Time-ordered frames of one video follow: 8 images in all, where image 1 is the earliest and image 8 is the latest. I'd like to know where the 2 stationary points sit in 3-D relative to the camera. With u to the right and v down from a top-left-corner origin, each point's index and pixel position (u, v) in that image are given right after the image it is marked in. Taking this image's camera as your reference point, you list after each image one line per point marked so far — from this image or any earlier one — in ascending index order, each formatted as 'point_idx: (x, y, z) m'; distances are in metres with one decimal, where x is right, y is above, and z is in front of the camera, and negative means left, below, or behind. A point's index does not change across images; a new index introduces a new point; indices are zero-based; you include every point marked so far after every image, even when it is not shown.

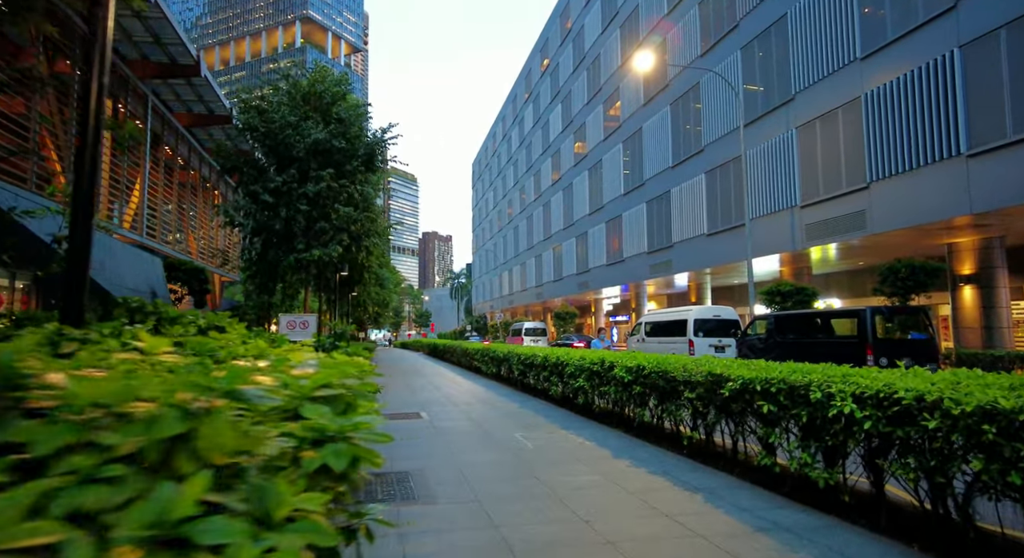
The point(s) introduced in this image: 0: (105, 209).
0: (-17.5, +3.0, +21.4) m
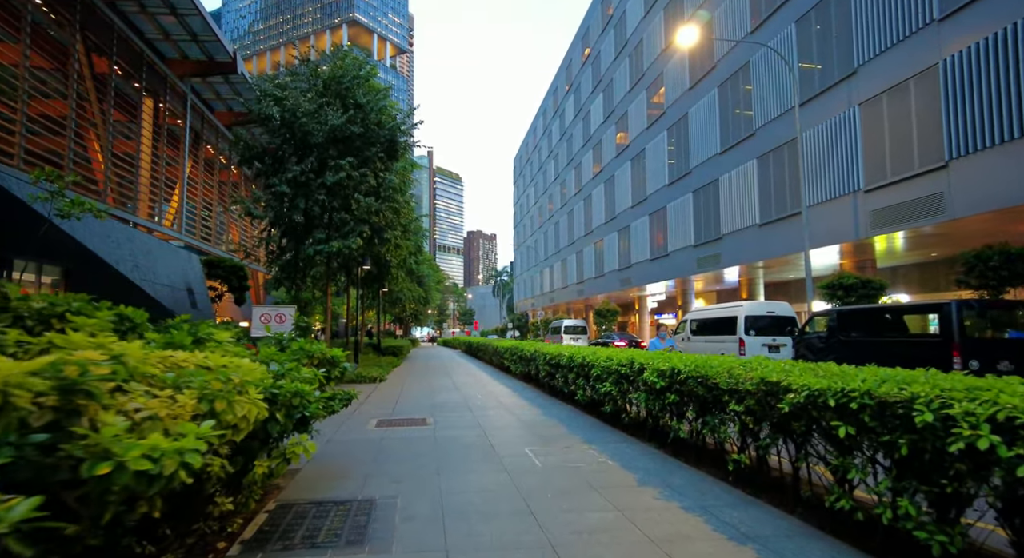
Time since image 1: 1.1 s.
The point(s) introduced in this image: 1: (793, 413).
0: (-16.0, +3.2, +21.9) m
1: (+2.0, -1.0, +3.7) m
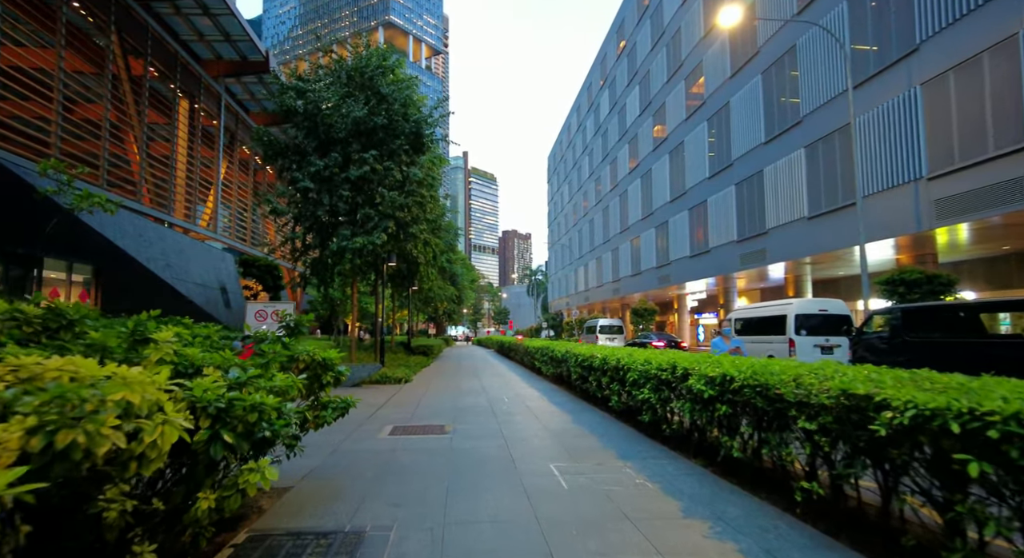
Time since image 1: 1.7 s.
0: (-14.6, +3.2, +22.3) m
1: (+2.1, -0.9, +2.8) m
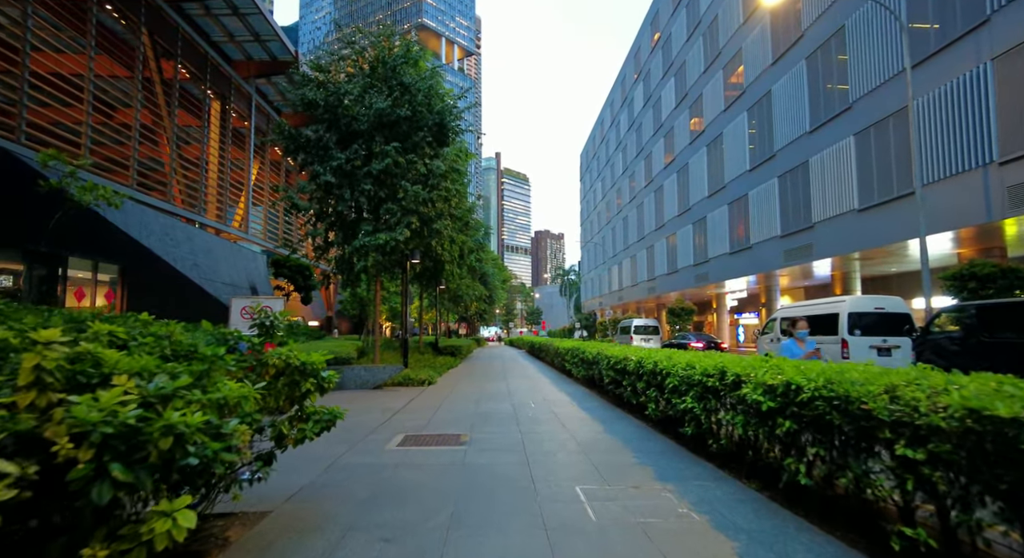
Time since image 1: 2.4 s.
0: (-13.3, +3.2, +22.5) m
1: (+2.2, -0.8, +2.0) m
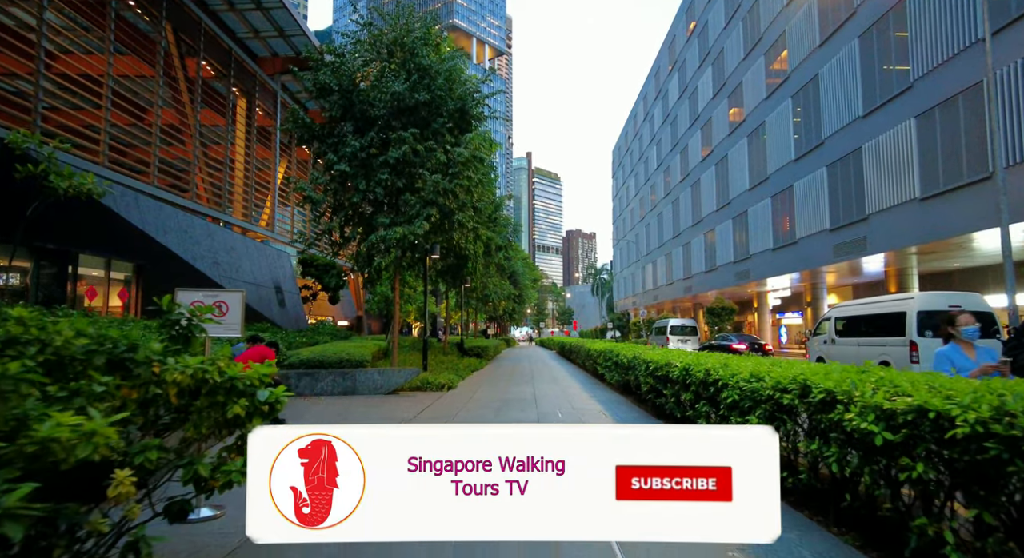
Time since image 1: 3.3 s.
0: (-12.1, +3.2, +22.3) m
1: (+2.1, -0.7, +0.9) m
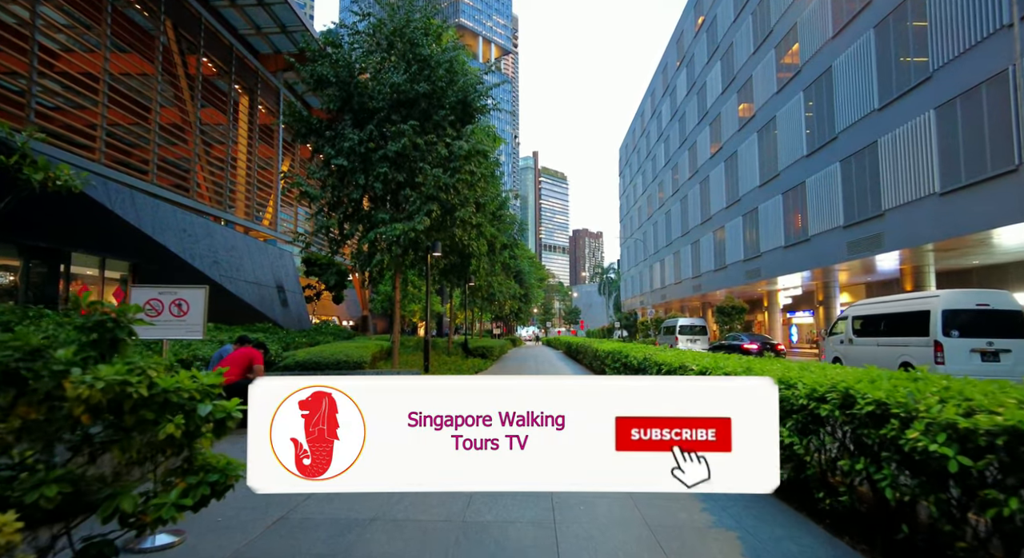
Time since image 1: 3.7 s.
0: (-11.9, +3.2, +22.1) m
1: (+2.1, -0.7, +0.5) m
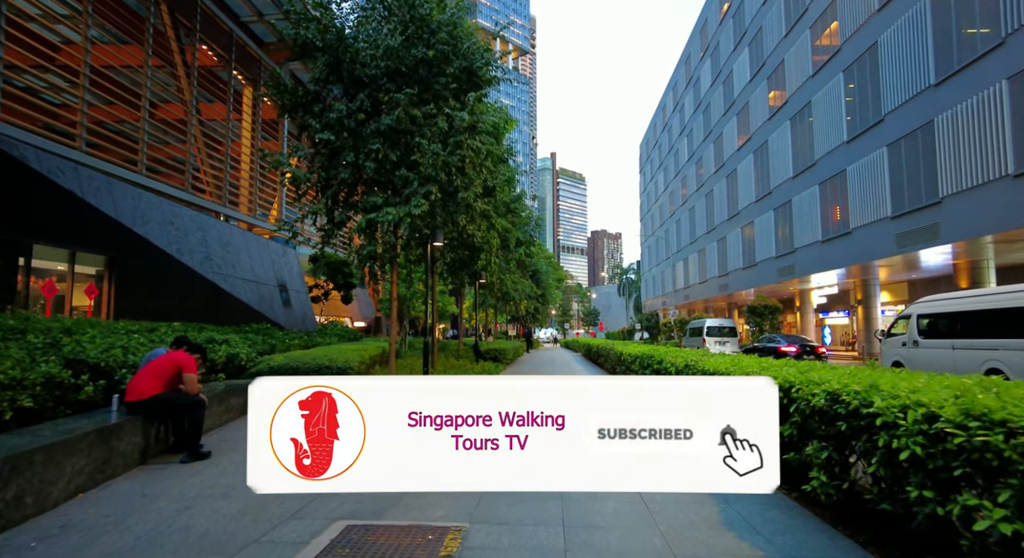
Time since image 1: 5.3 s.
0: (-11.3, +3.3, +20.9) m
1: (+1.9, -0.5, -1.2) m
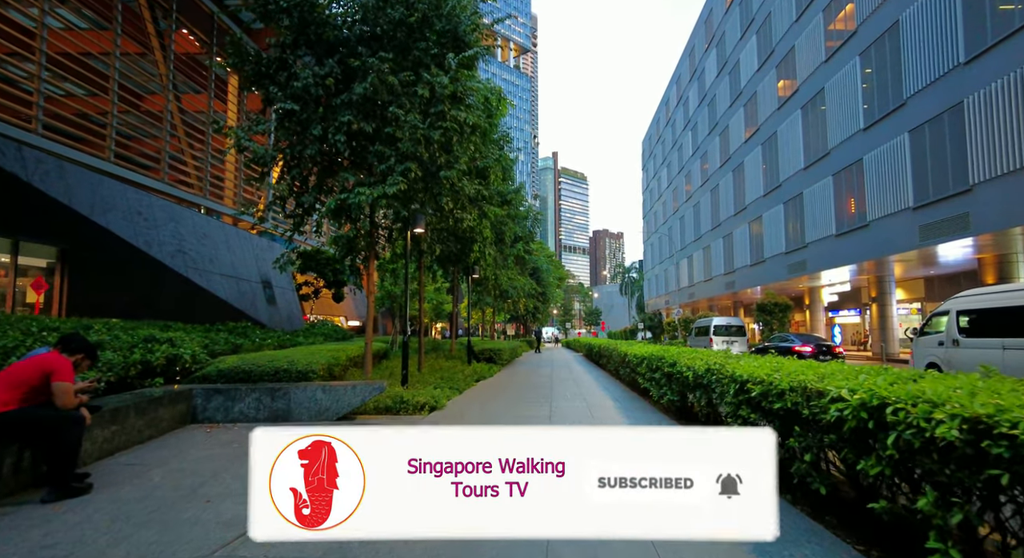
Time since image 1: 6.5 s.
0: (-11.4, +3.5, +19.7) m
1: (+1.7, -0.3, -2.4) m
